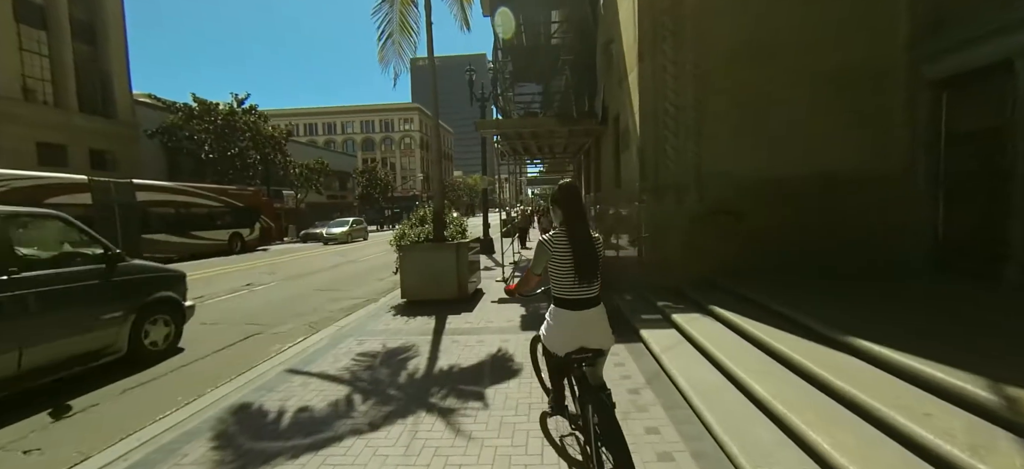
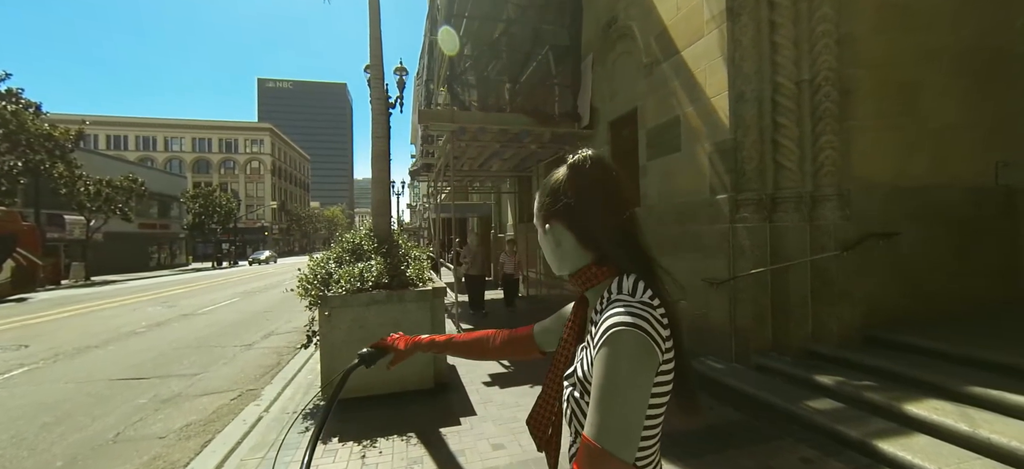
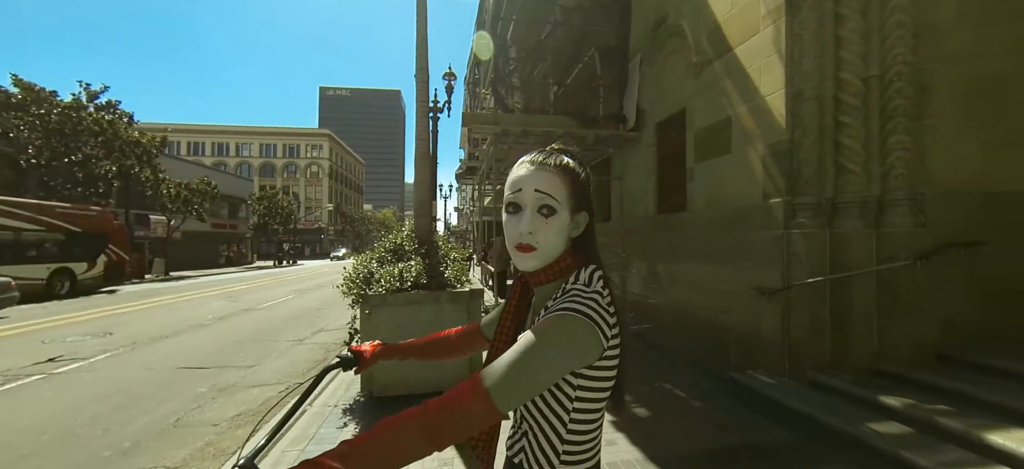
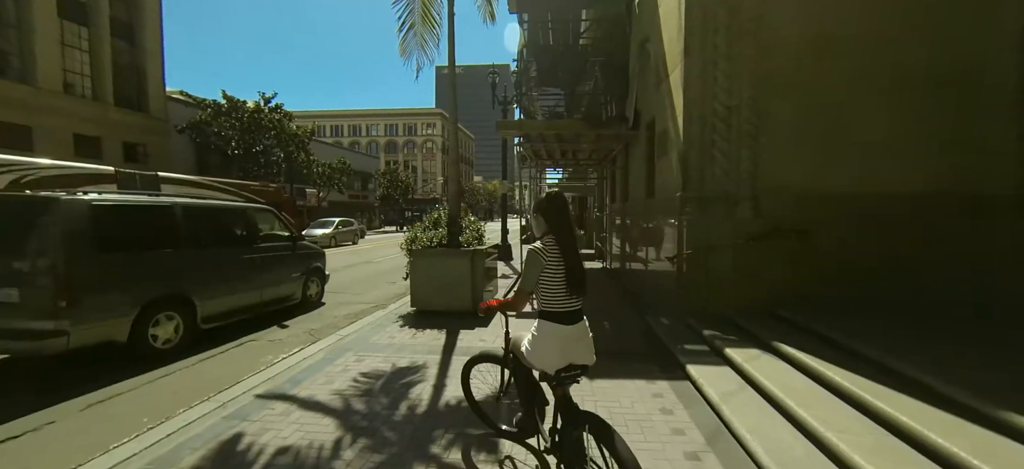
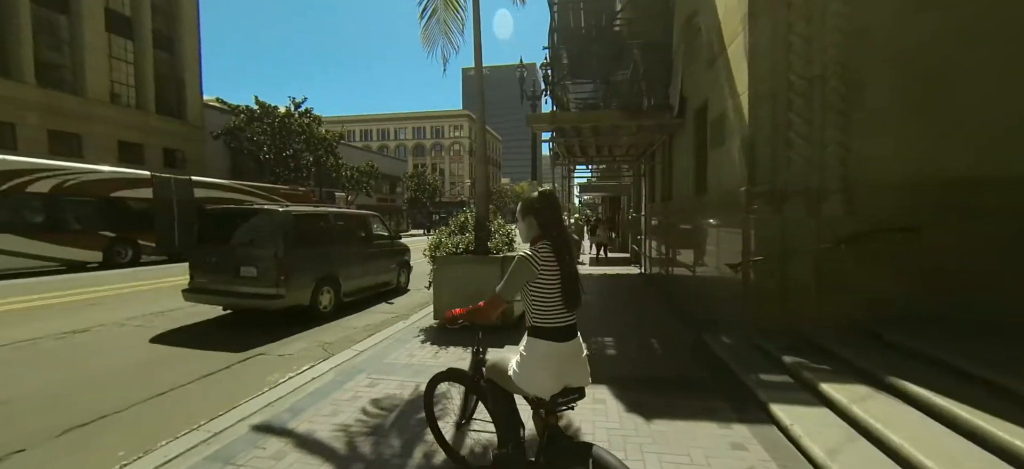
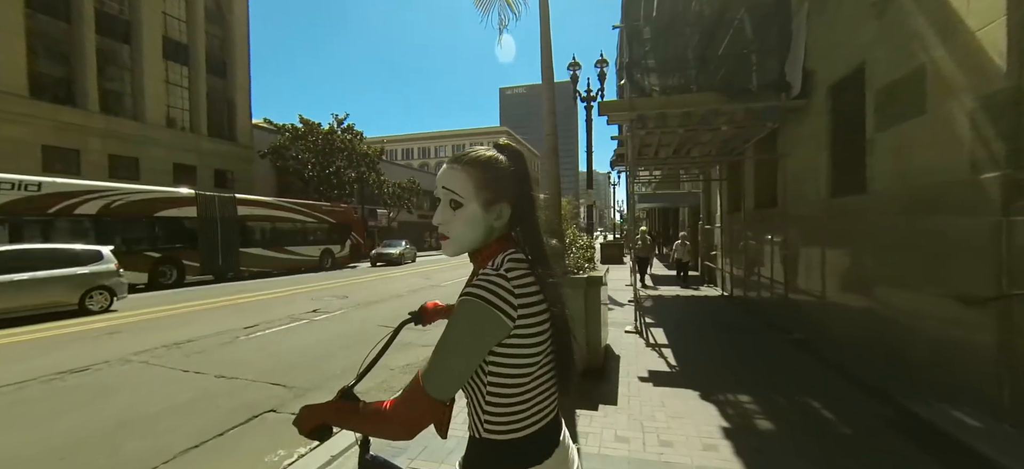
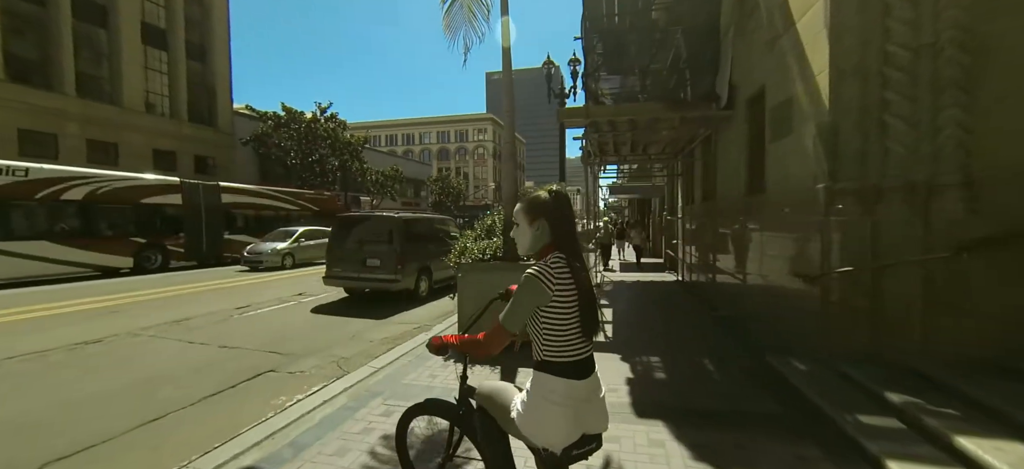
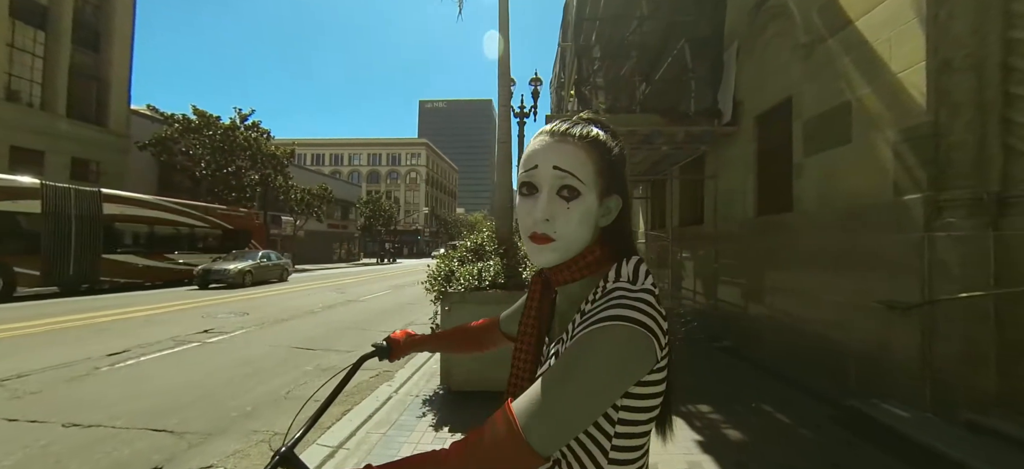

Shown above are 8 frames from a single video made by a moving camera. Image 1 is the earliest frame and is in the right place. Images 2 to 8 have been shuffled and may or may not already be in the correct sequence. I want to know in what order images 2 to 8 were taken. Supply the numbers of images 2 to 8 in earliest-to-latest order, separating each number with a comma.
4, 5, 7, 6, 8, 3, 2
